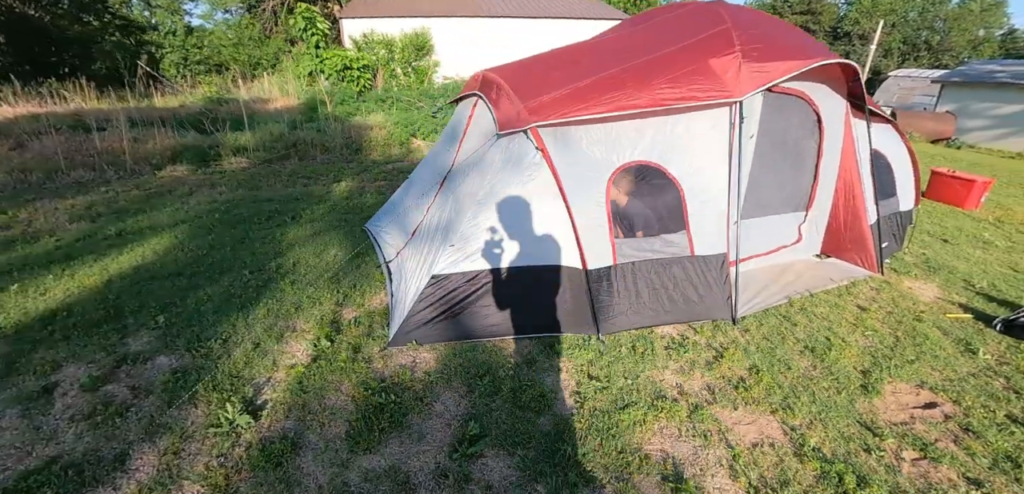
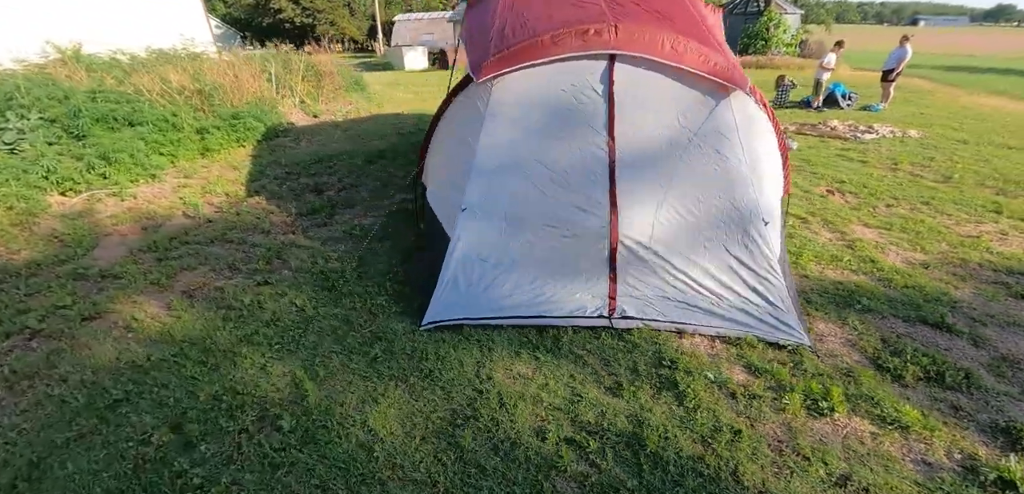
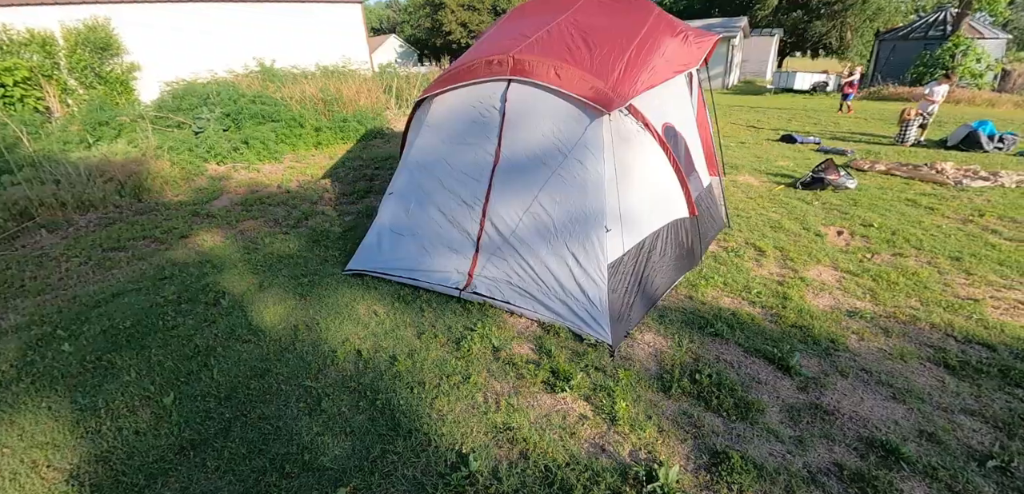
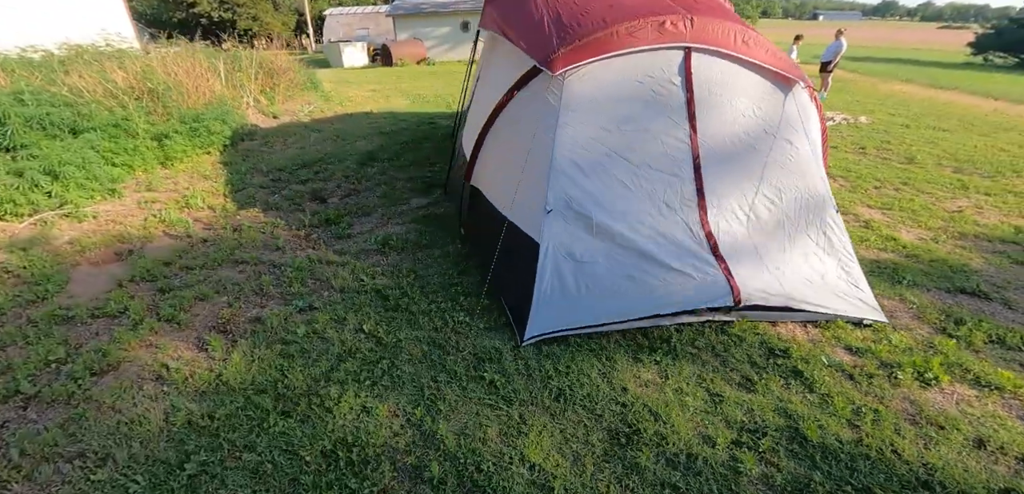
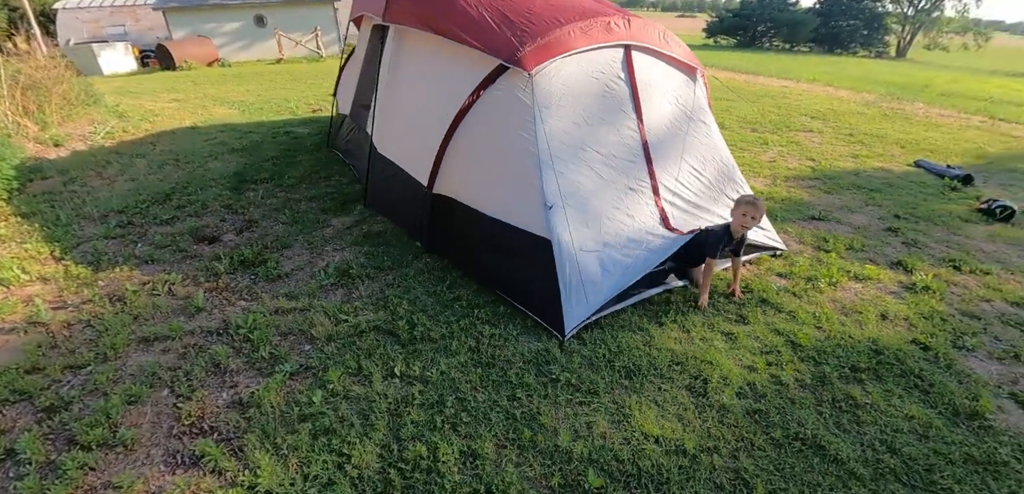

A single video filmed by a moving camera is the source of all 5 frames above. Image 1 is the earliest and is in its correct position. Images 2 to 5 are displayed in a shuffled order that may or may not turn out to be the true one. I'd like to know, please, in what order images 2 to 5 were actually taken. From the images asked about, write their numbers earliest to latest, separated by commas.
3, 2, 4, 5
